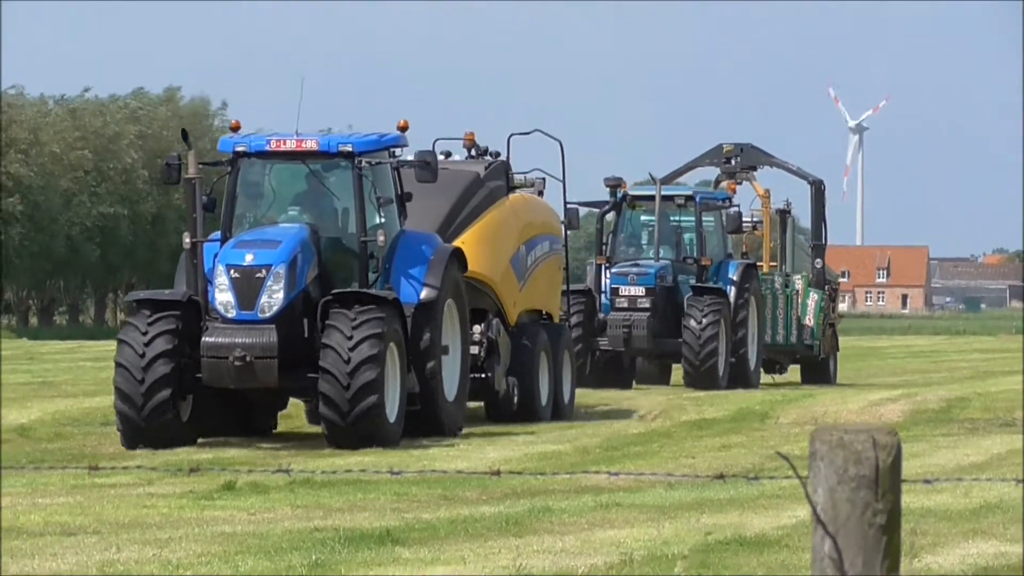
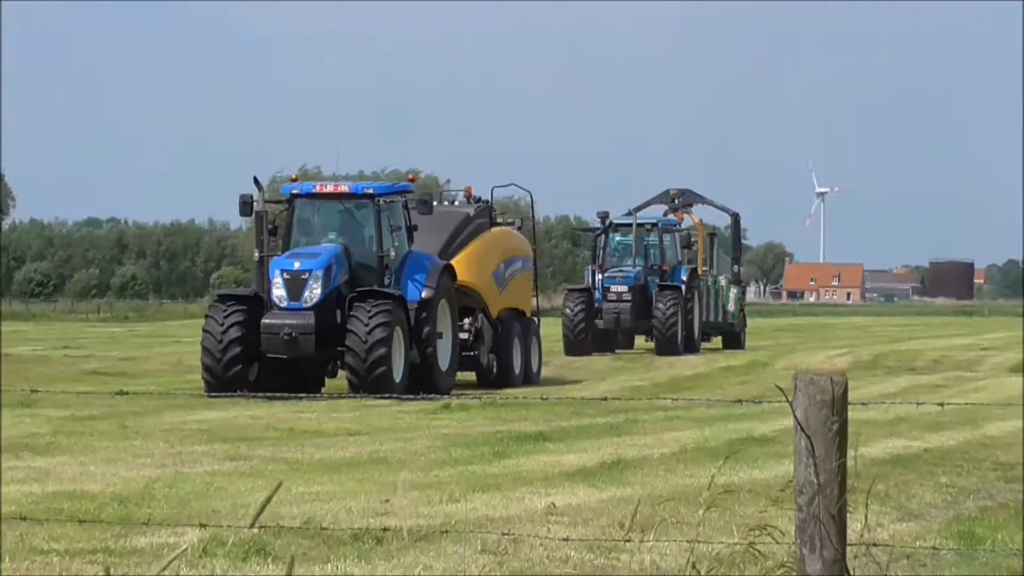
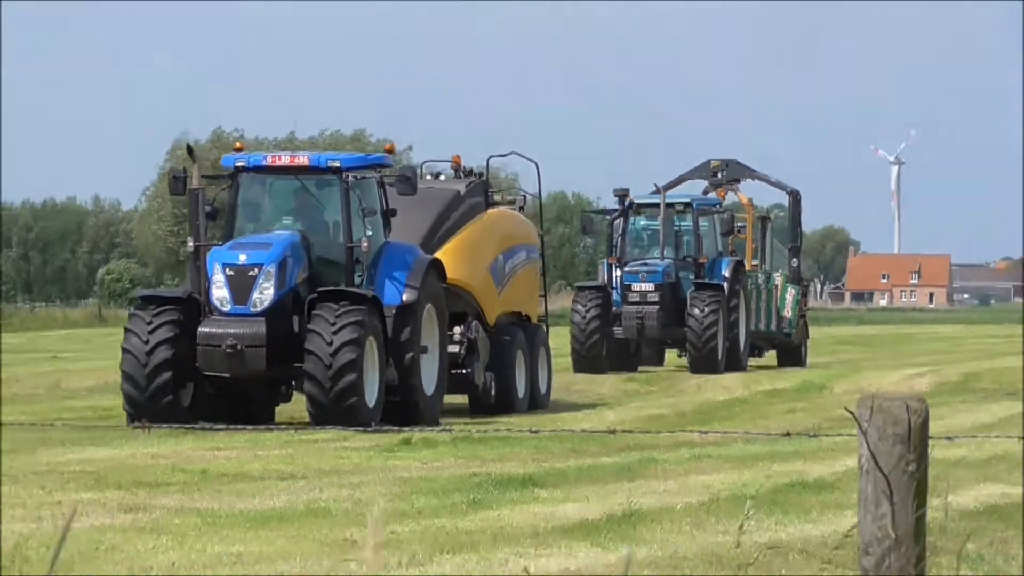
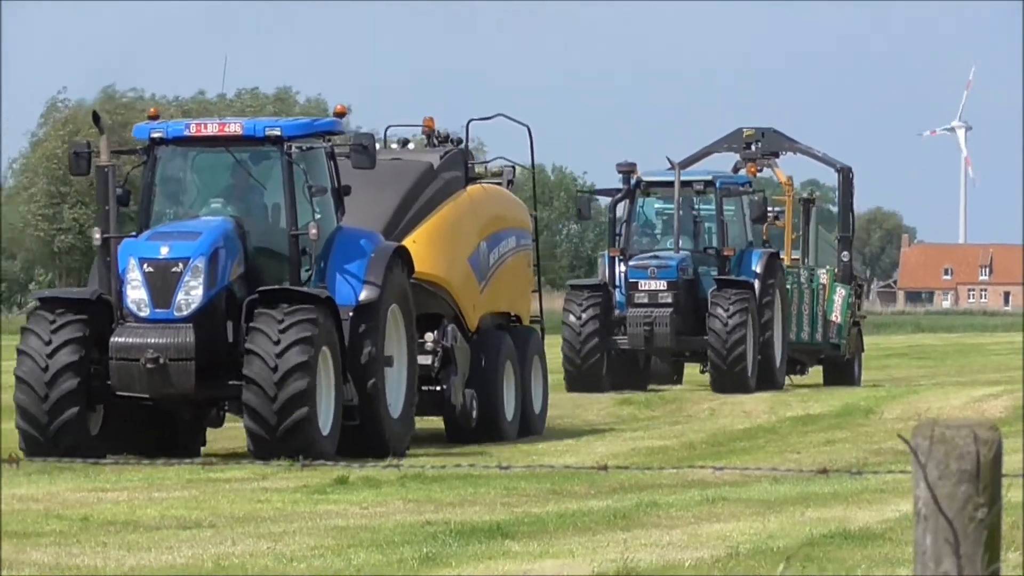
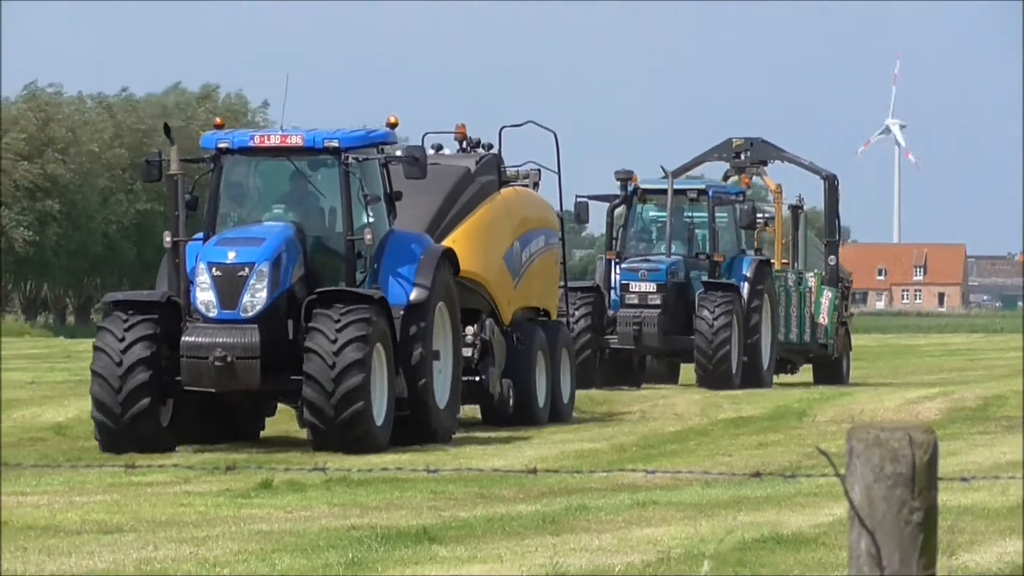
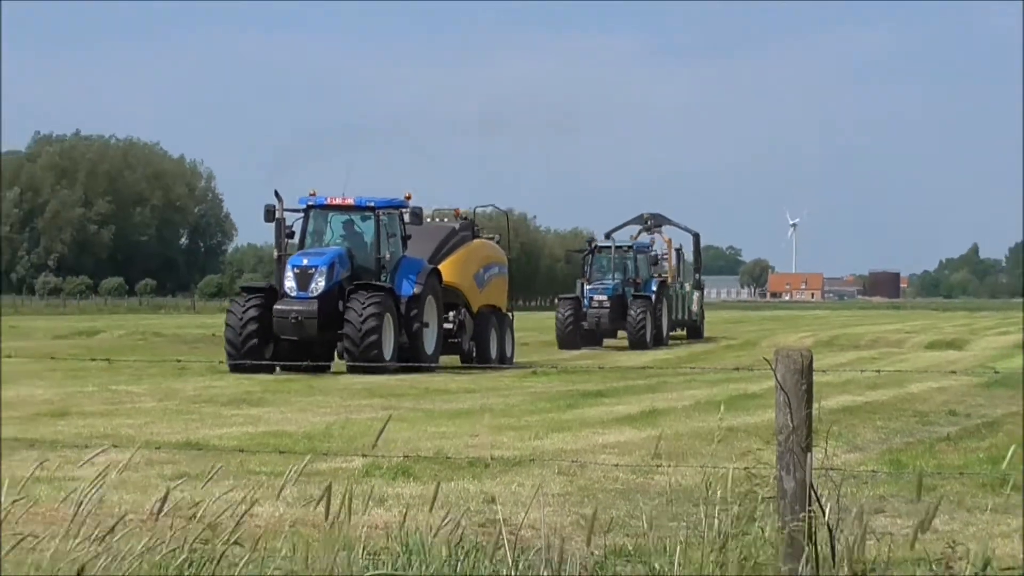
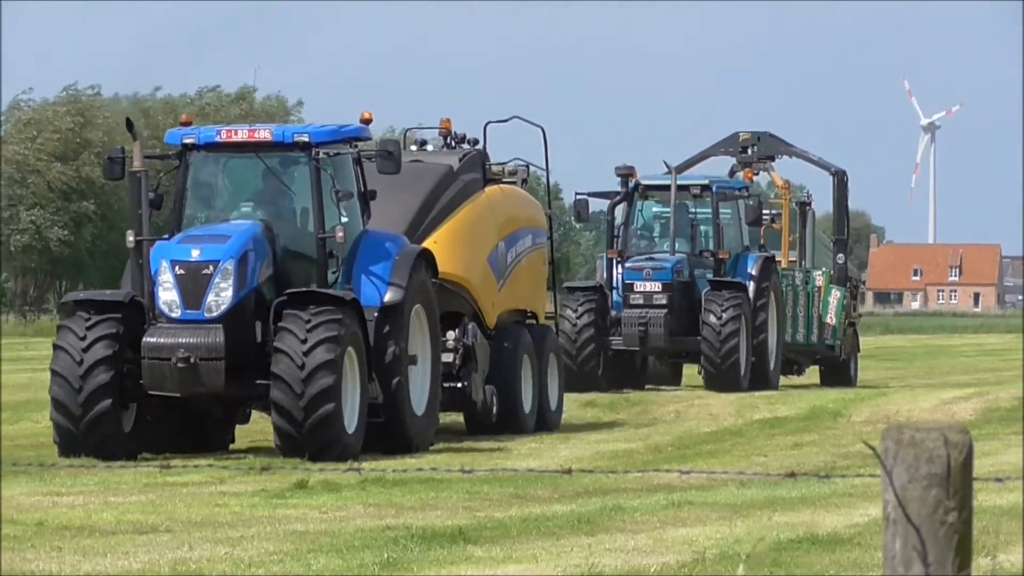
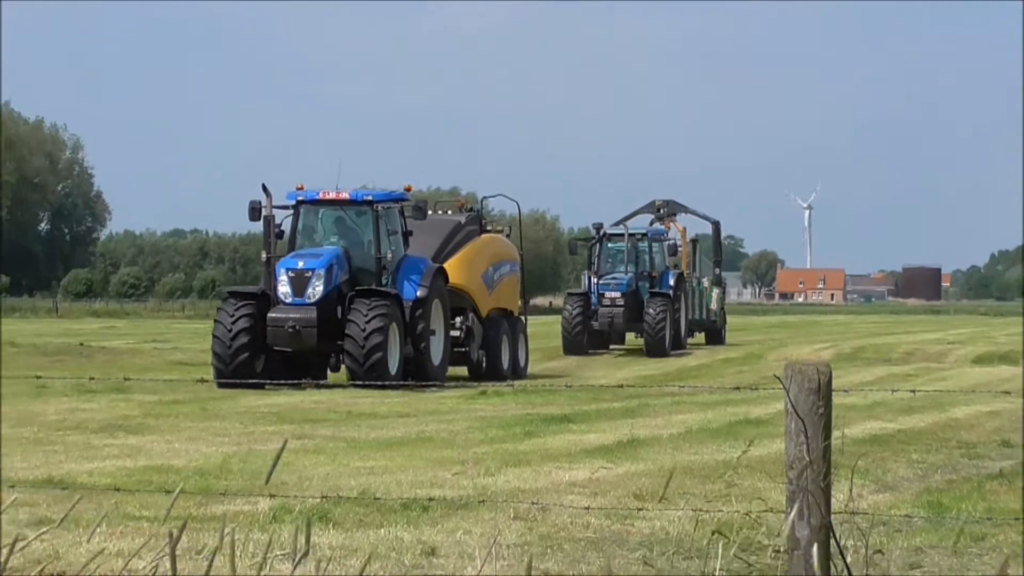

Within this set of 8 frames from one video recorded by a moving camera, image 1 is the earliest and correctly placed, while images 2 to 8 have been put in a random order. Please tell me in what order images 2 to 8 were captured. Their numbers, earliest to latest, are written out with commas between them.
5, 7, 4, 3, 2, 8, 6
